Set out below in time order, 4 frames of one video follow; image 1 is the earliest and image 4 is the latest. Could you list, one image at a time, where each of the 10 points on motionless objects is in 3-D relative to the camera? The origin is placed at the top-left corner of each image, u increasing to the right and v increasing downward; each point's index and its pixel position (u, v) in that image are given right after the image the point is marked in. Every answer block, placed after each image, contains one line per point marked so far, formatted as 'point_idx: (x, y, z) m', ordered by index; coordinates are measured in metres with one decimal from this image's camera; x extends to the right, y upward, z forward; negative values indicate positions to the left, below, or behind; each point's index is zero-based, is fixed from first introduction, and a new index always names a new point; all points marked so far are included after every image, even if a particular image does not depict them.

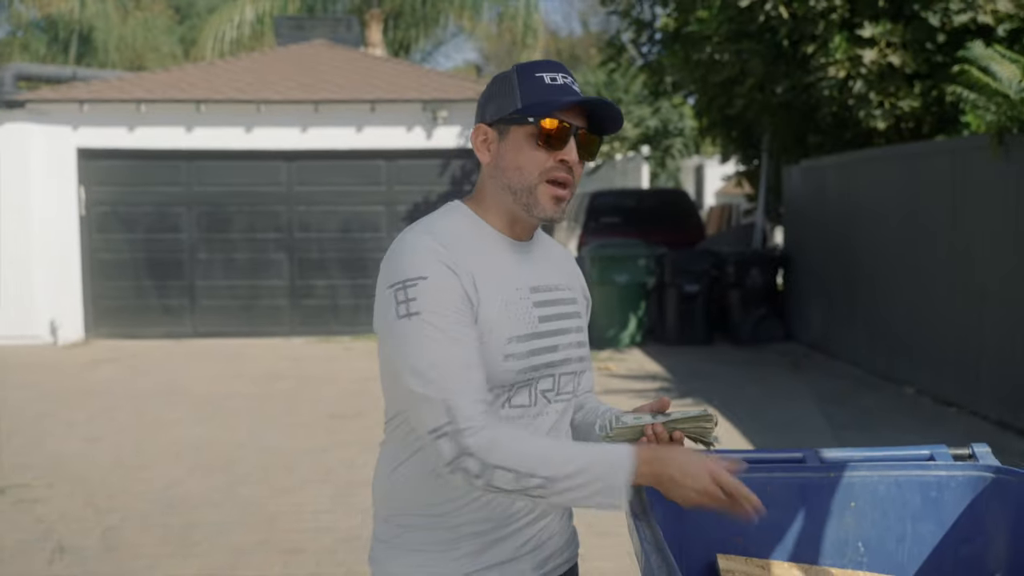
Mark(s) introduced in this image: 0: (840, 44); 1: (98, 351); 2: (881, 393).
0: (+3.2, +2.3, +10.0) m
1: (-5.4, -0.8, +13.4) m
2: (+3.5, -1.0, +9.7) m
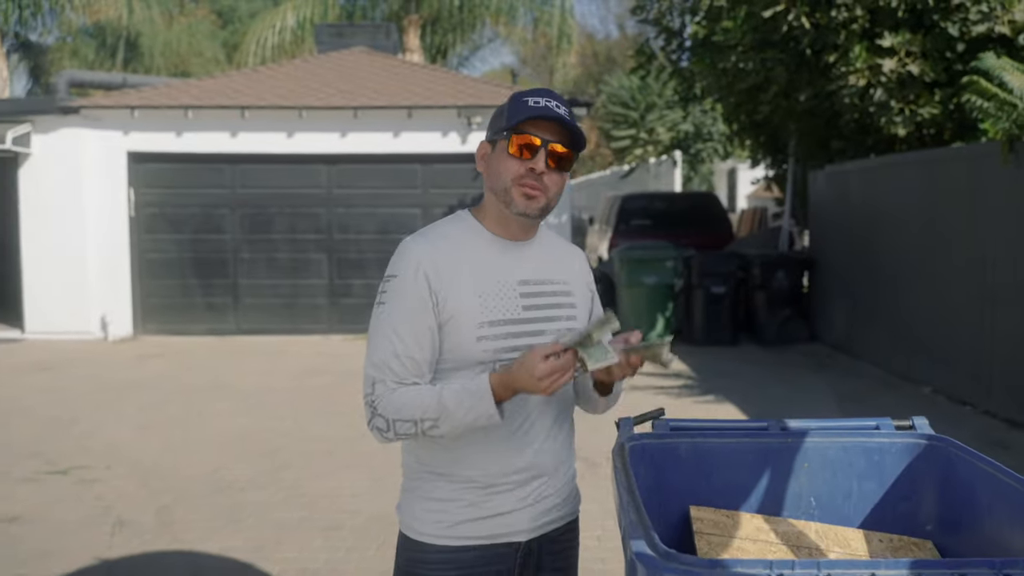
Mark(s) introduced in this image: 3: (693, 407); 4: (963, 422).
0: (+3.5, +2.3, +10.3) m
1: (-5.0, -0.8, +14.0) m
2: (+3.7, -1.0, +10.0) m
3: (+1.7, -1.1, +9.5) m
4: (+3.8, -1.1, +8.7) m
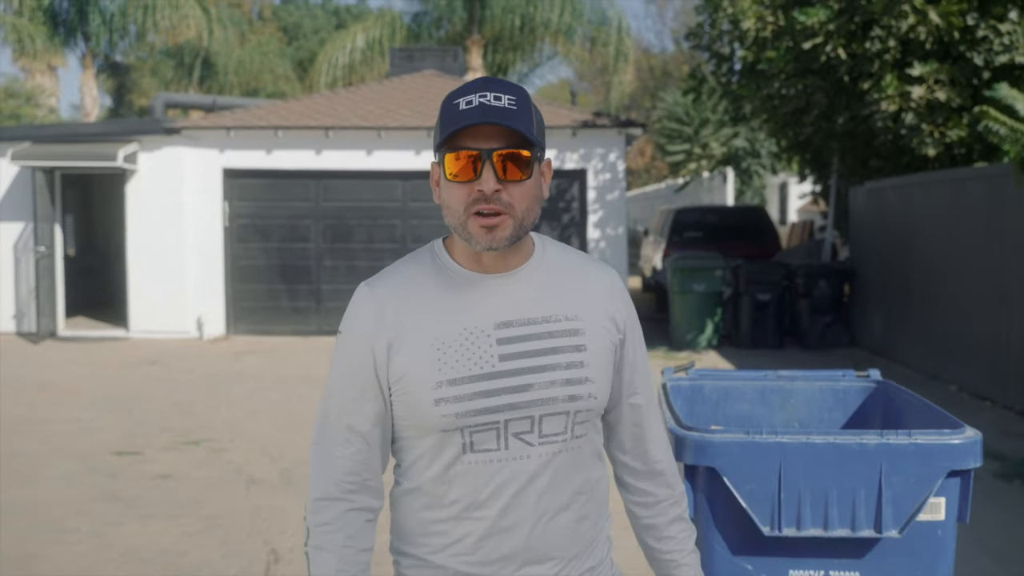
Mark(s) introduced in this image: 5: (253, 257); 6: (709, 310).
0: (+4.2, +2.3, +11.4) m
1: (-4.1, -0.8, +15.4) m
2: (+4.4, -1.1, +11.0) m
3: (+2.3, -1.1, +10.6) m
4: (+4.4, -1.2, +9.7) m
5: (-4.0, +0.5, +16.3) m
6: (+2.8, -0.3, +14.5) m
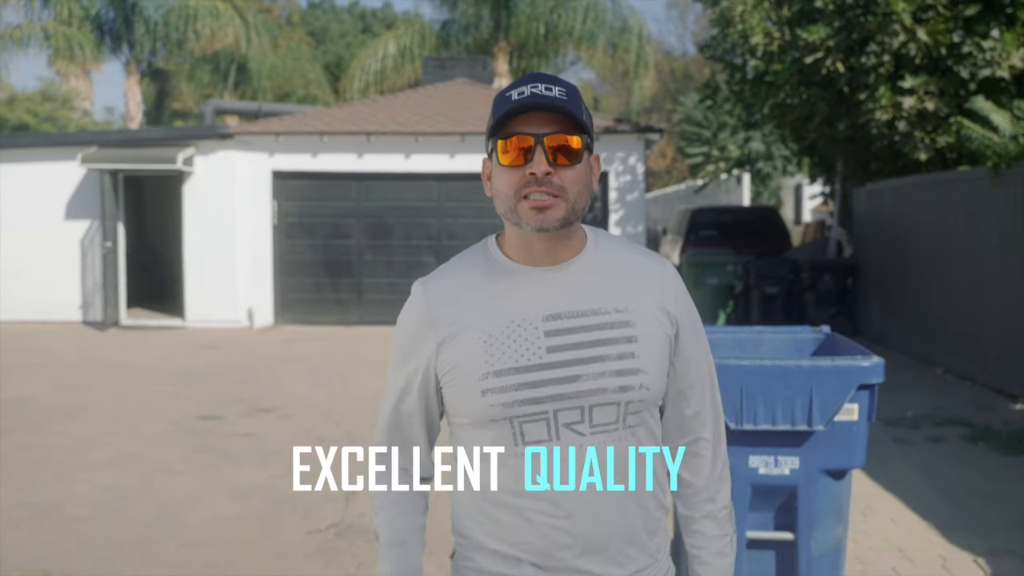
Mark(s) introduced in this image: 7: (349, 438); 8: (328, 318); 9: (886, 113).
0: (+4.5, +2.4, +12.5) m
1: (-3.7, -0.7, +16.8) m
2: (+4.7, -1.0, +12.1) m
3: (+2.6, -1.0, +11.8) m
4: (+4.7, -1.1, +10.8) m
5: (-3.6, +0.6, +17.6) m
6: (+3.2, -0.2, +15.7) m
7: (-1.4, -1.3, +9.0) m
8: (-3.1, -0.5, +17.6) m
9: (+4.5, +2.1, +12.6) m
